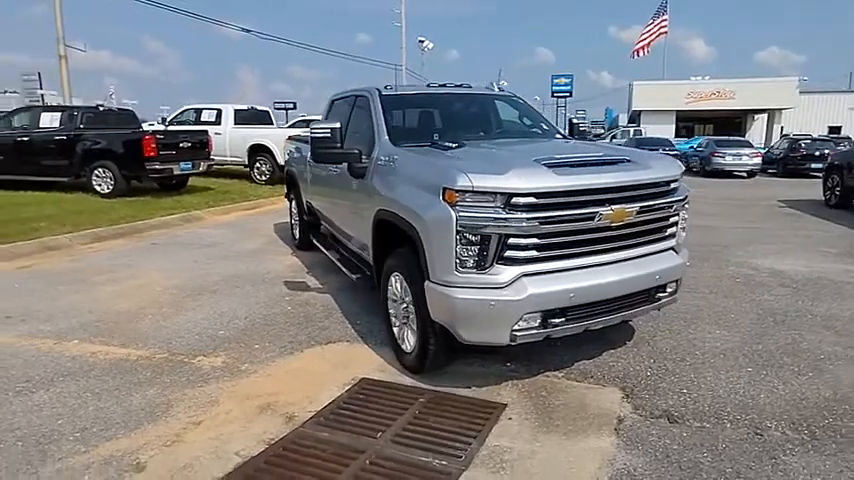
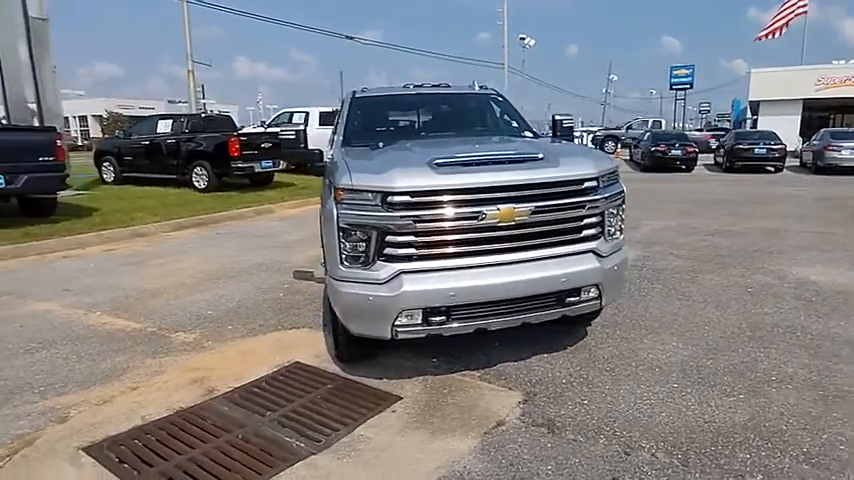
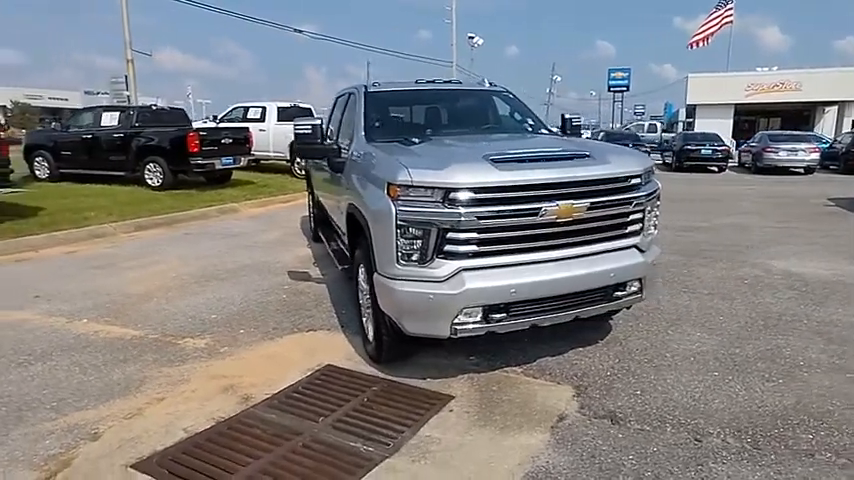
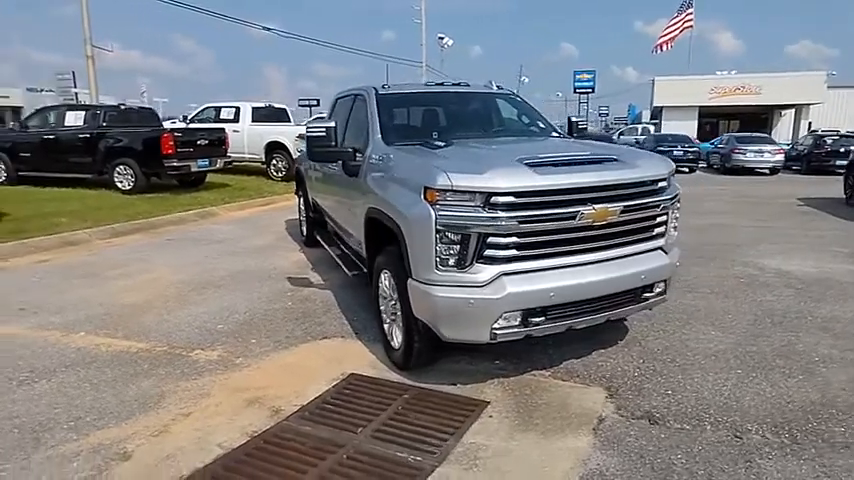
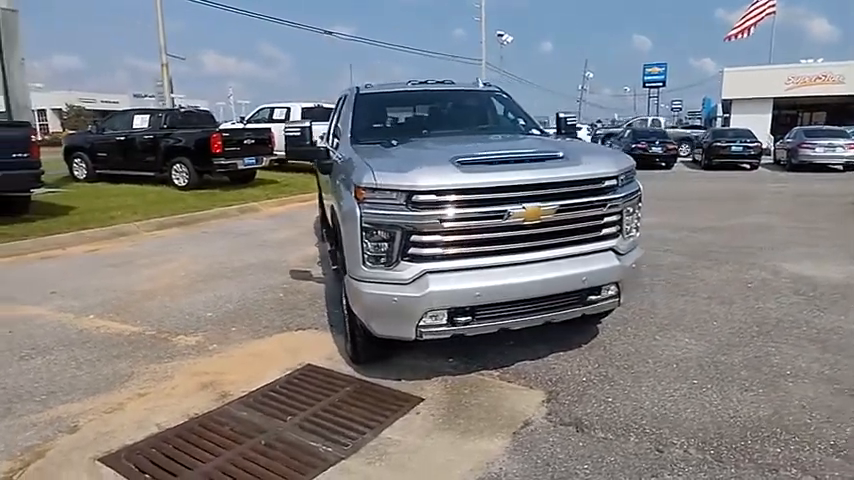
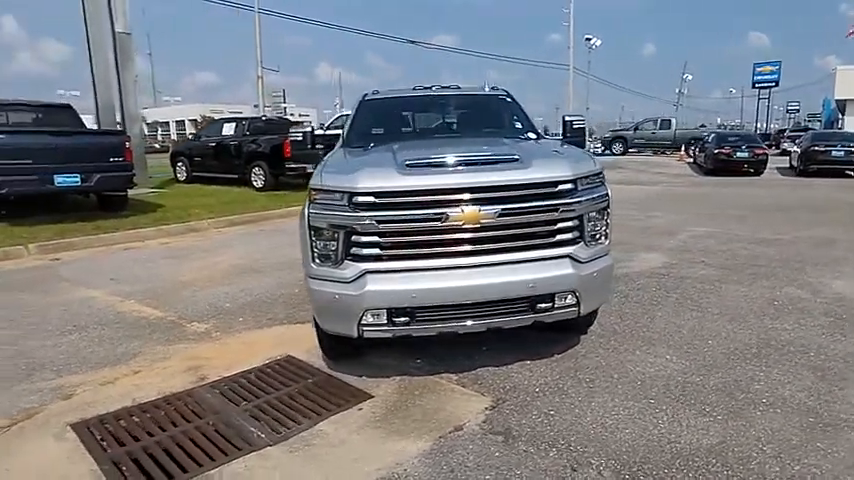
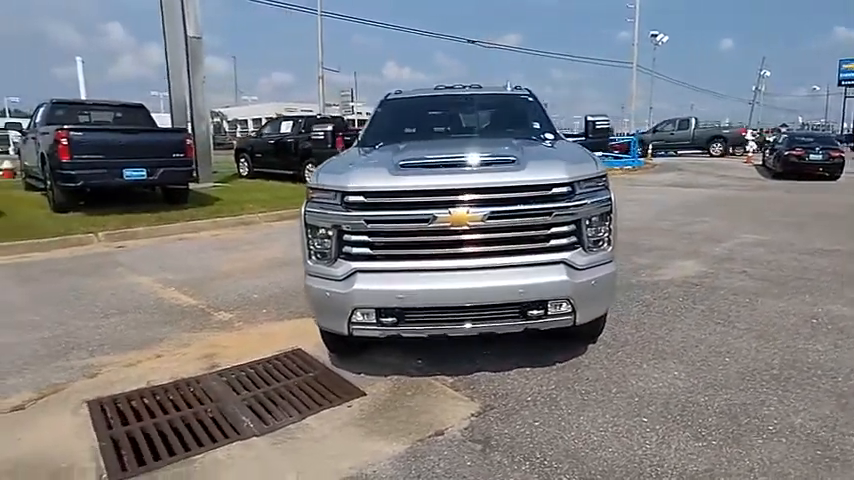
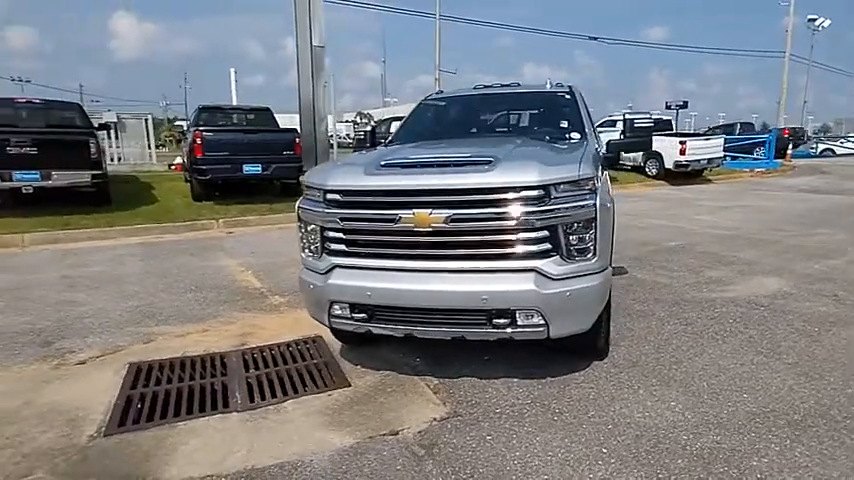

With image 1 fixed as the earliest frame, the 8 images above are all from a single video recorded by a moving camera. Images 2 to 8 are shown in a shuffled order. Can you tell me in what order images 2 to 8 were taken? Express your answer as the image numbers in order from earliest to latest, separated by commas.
4, 3, 5, 2, 6, 7, 8
